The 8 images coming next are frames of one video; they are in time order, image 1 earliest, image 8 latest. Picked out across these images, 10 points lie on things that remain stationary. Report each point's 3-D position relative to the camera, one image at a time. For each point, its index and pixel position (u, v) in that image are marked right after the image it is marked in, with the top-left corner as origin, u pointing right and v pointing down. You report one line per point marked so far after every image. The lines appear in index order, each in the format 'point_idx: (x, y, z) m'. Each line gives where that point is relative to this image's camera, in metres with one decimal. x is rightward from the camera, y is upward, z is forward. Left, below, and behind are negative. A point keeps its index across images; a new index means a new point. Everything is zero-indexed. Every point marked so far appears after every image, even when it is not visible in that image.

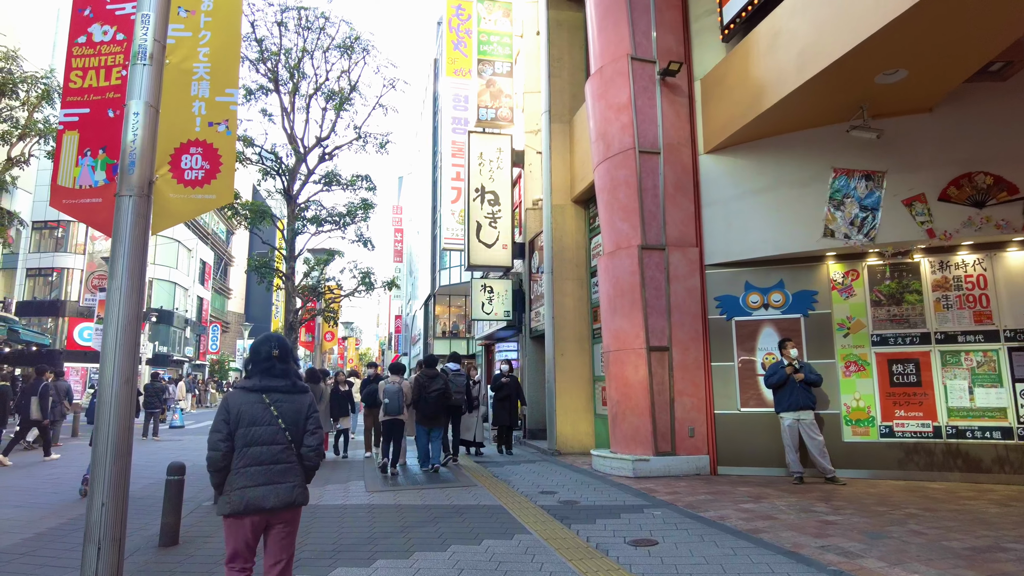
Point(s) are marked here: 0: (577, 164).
0: (+1.1, +2.0, +11.6) m
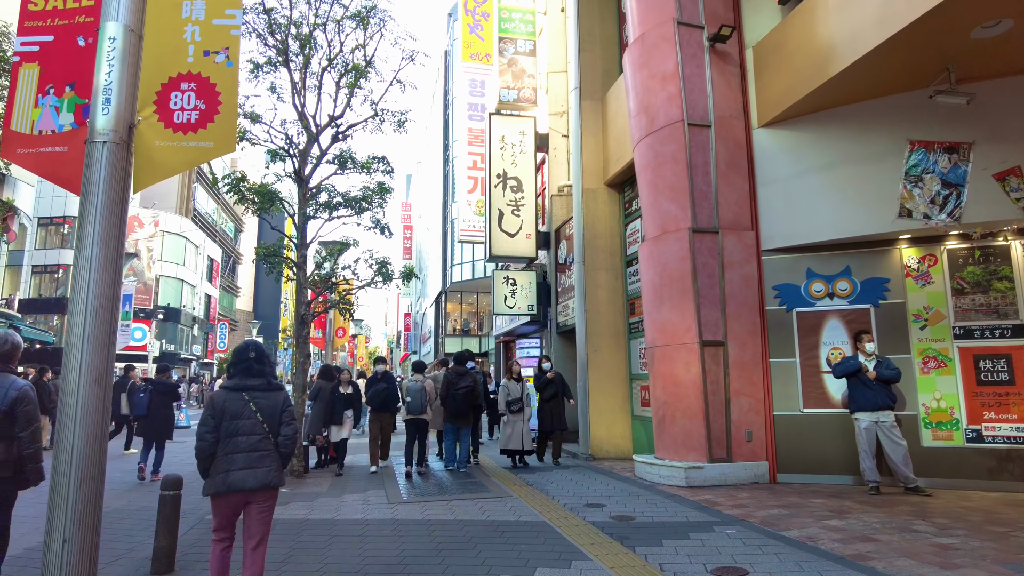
0: (+1.6, +2.2, +10.7) m
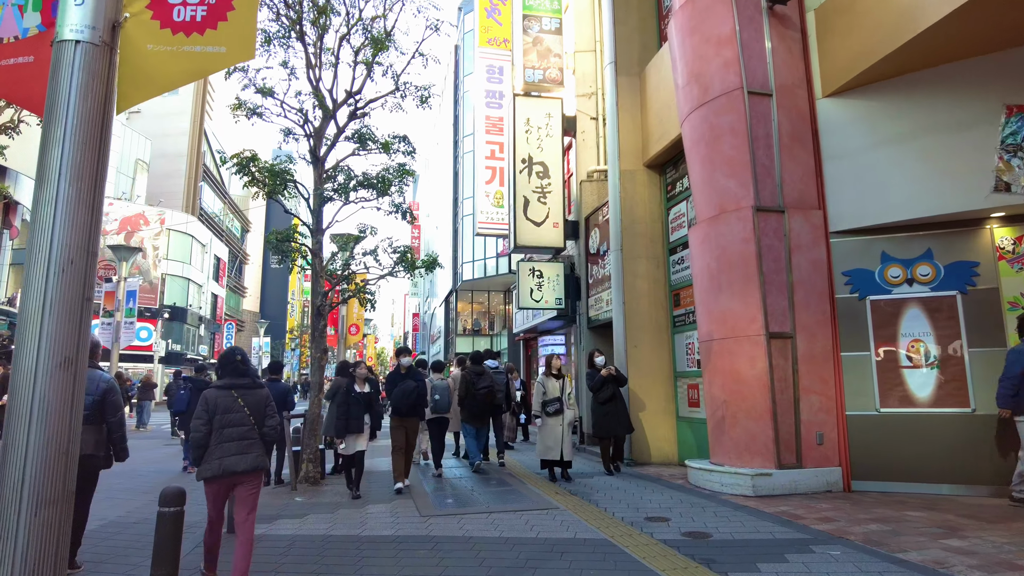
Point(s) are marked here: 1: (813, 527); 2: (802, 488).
0: (+2.0, +2.3, +9.8) m
1: (+2.3, -1.8, +5.2) m
2: (+2.8, -1.9, +6.8) m
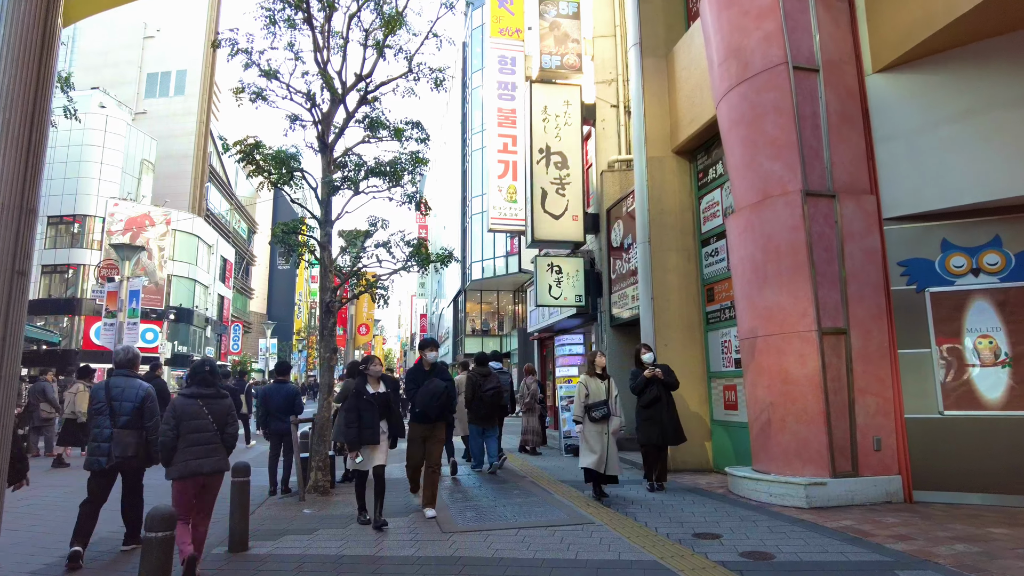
0: (+2.3, +2.4, +9.2) m
1: (+2.5, -1.7, +4.6) m
2: (+3.1, -1.9, +6.2) m
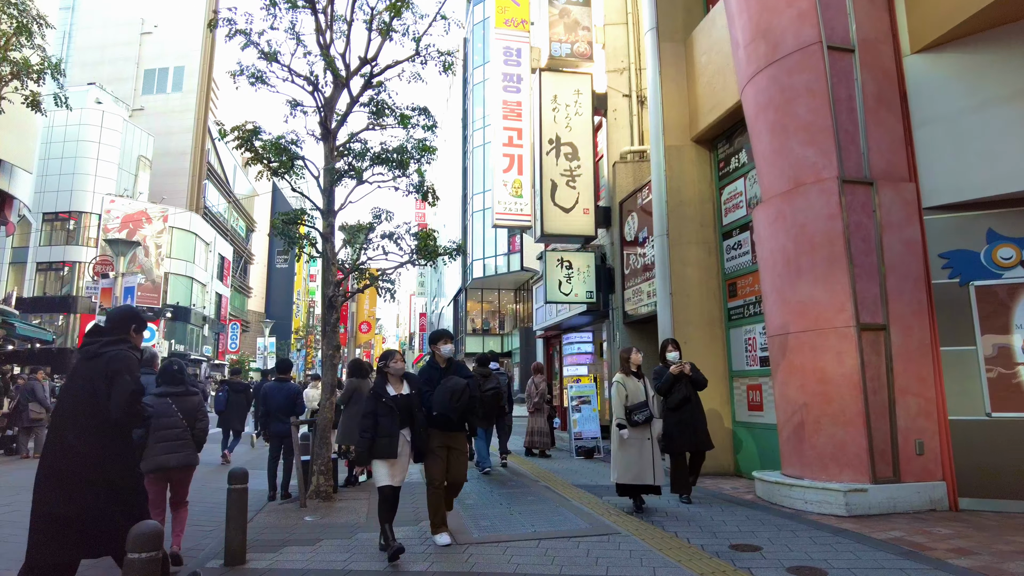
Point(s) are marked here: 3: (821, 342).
0: (+2.4, +2.5, +8.8) m
1: (+2.6, -1.7, +4.2) m
2: (+3.2, -1.8, +5.8) m
3: (+2.7, -0.5, +6.2) m
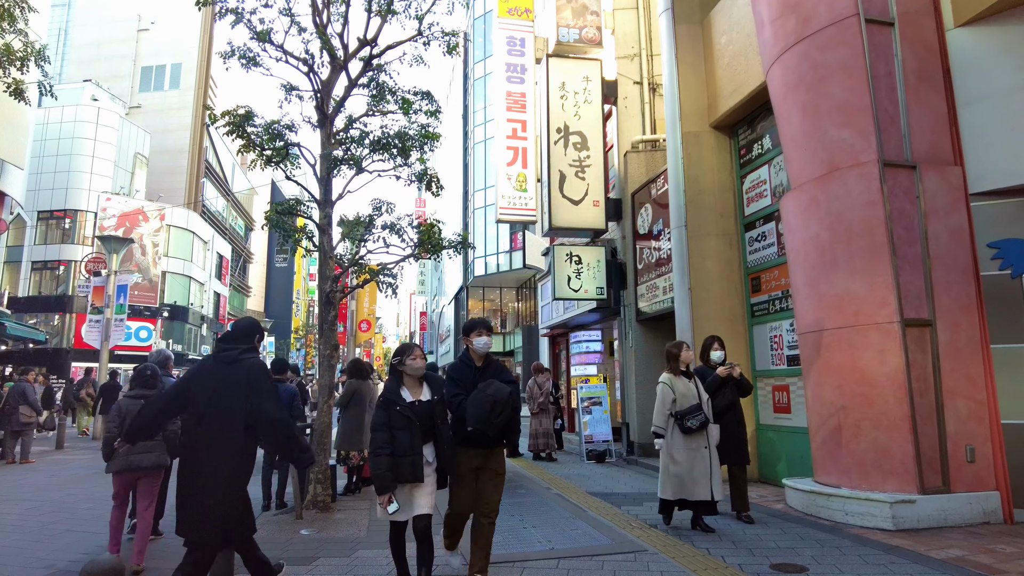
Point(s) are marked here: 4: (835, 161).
0: (+2.5, +2.5, +8.3) m
1: (+2.8, -1.6, +3.7) m
2: (+3.3, -1.7, +5.3) m
3: (+2.8, -0.4, +5.7) m
4: (+2.8, +1.1, +6.0) m
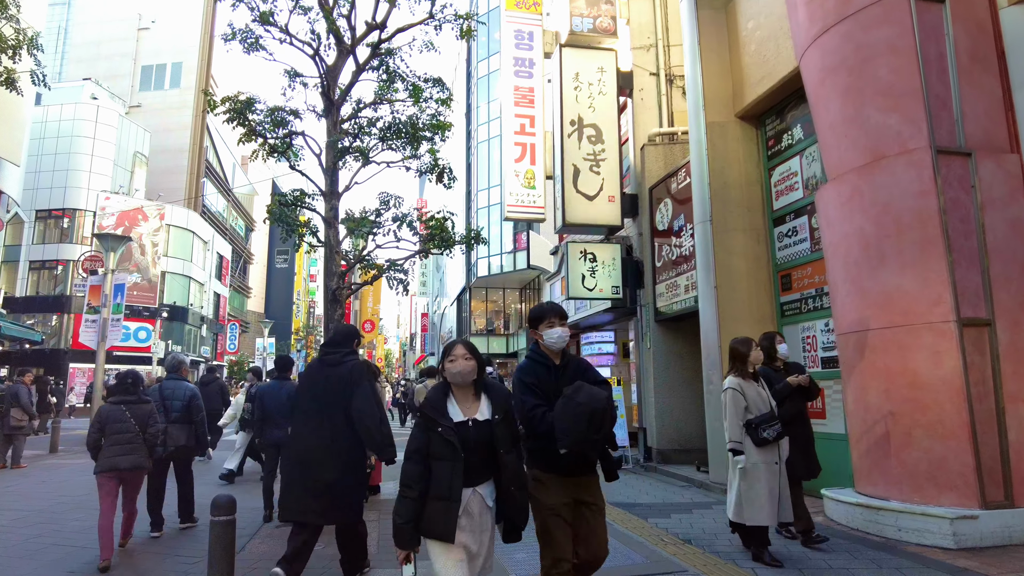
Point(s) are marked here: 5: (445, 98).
0: (+2.7, +2.5, +7.9) m
1: (+2.9, -1.6, +3.3) m
2: (+3.5, -1.7, +4.8) m
3: (+3.0, -0.4, +5.2) m
4: (+2.9, +1.1, +5.6) m
5: (-0.7, +2.1, +7.7) m
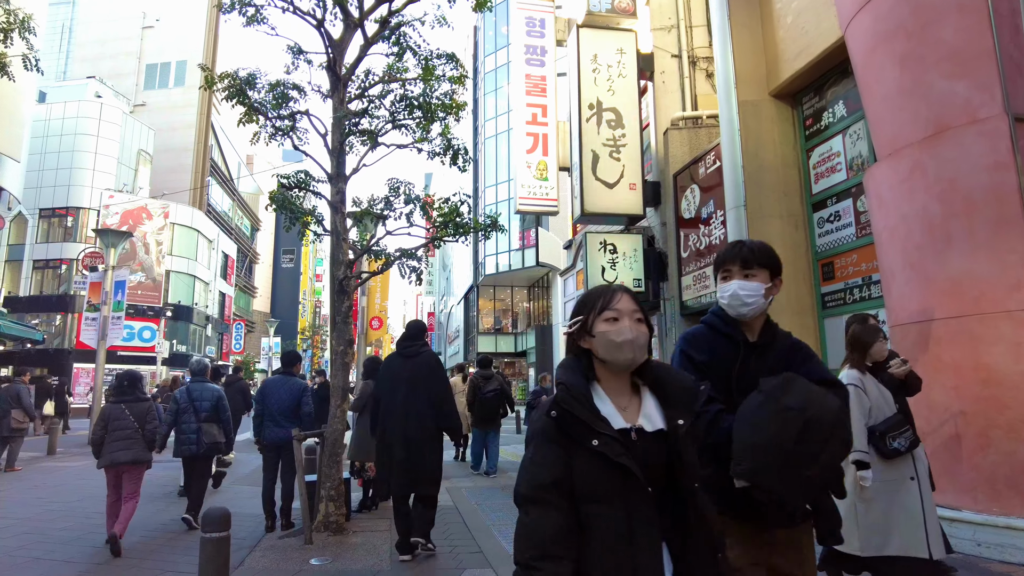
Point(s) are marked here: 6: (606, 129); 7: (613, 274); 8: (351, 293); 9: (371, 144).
0: (+2.9, +2.7, +7.3) m
1: (+3.1, -1.5, +2.7) m
2: (+3.7, -1.6, +4.3) m
3: (+3.2, -0.3, +4.7) m
4: (+3.1, +1.2, +5.0) m
5: (-0.6, +2.2, +7.2) m
6: (+1.3, +2.2, +9.9) m
7: (+1.4, +0.2, +9.7) m
8: (-1.6, -0.1, +6.7) m
9: (-1.4, +1.5, +7.0) m
